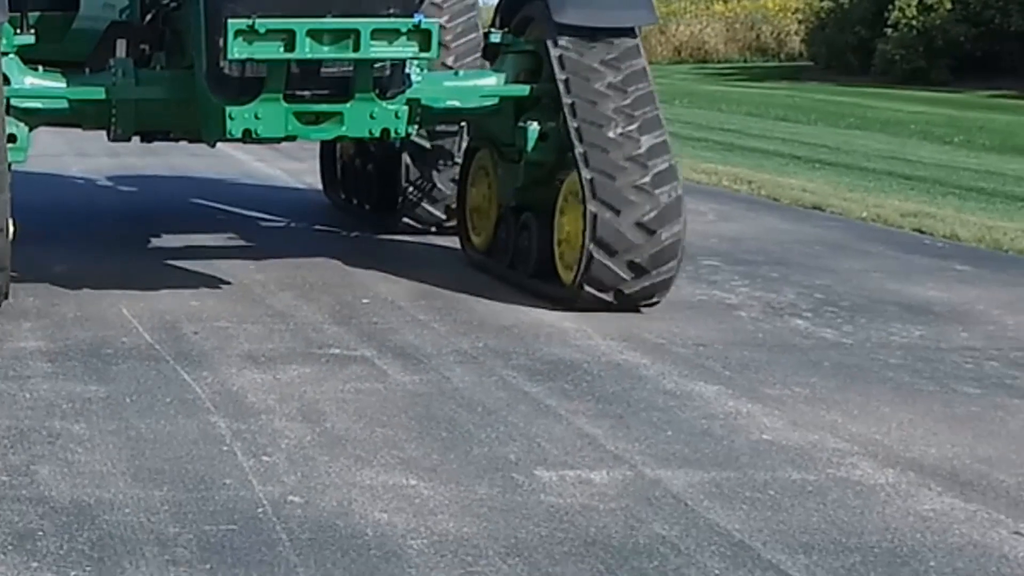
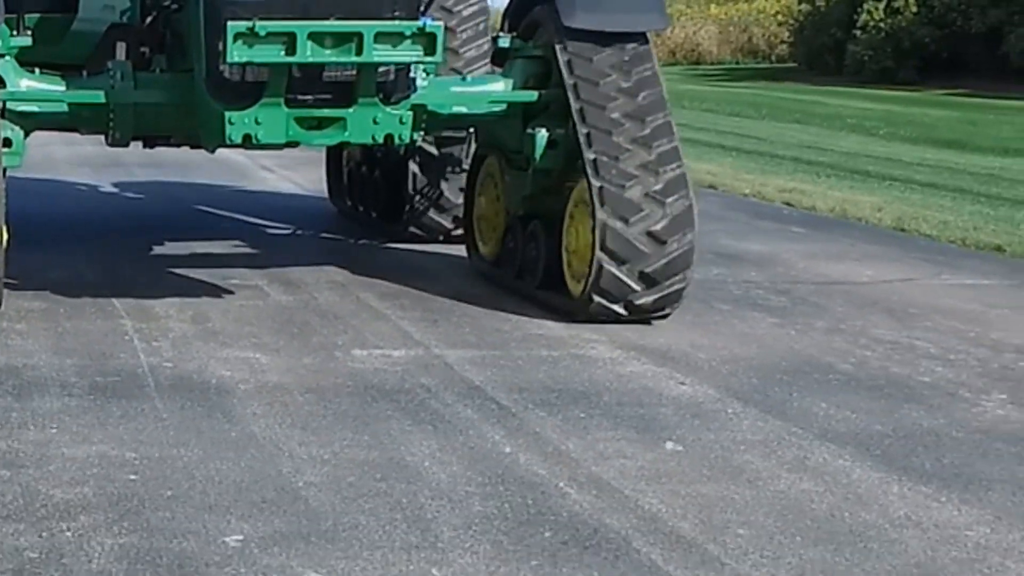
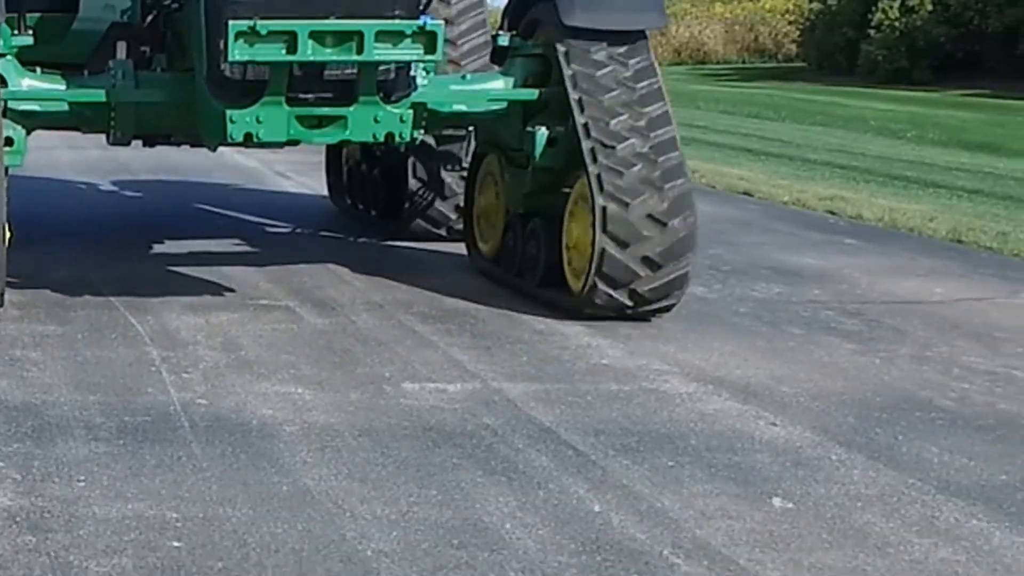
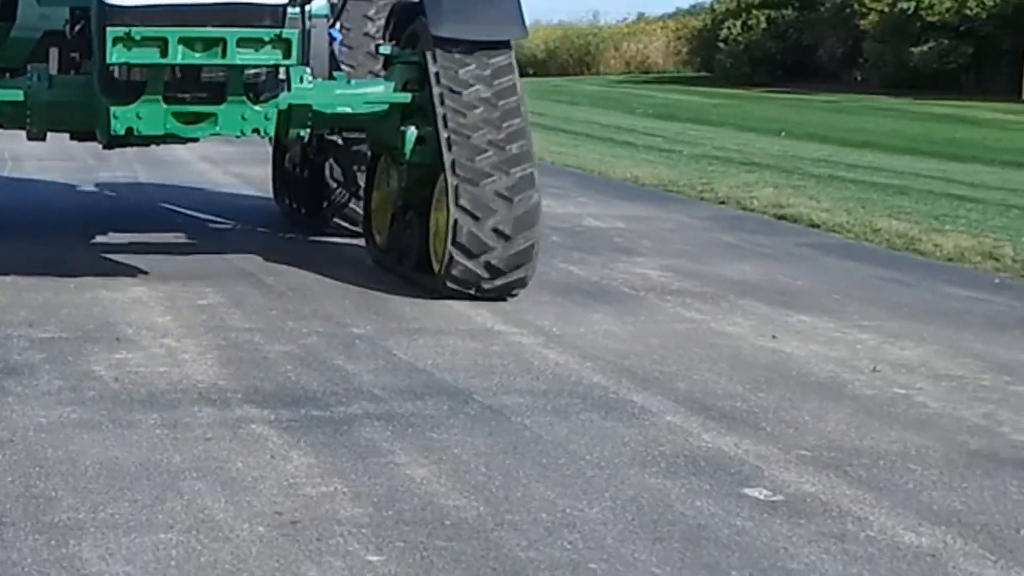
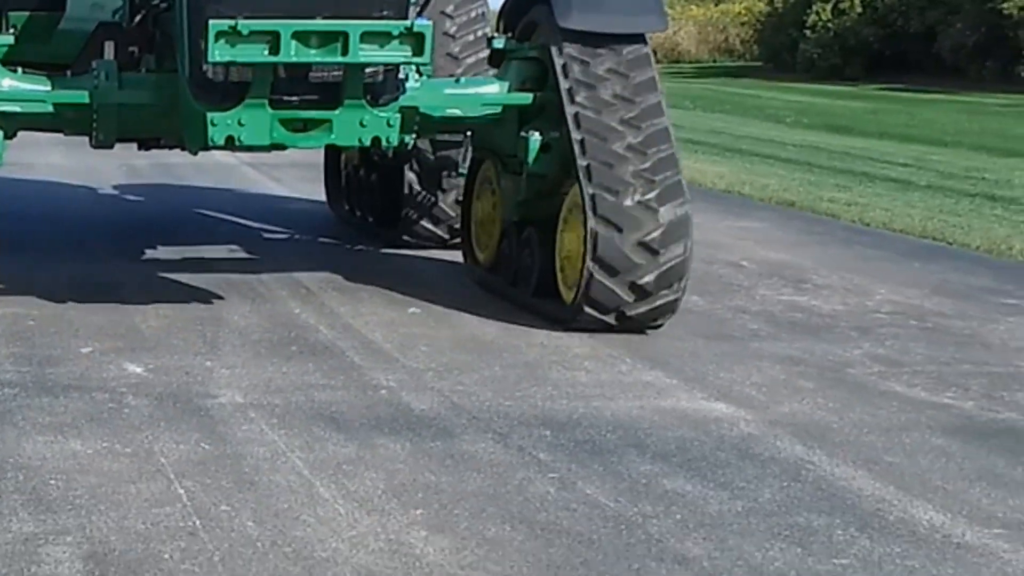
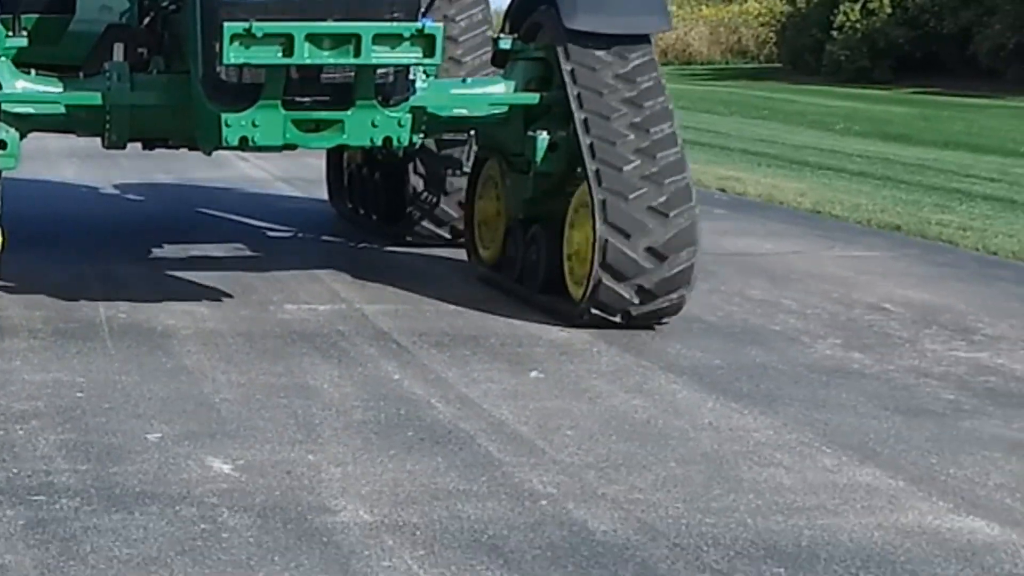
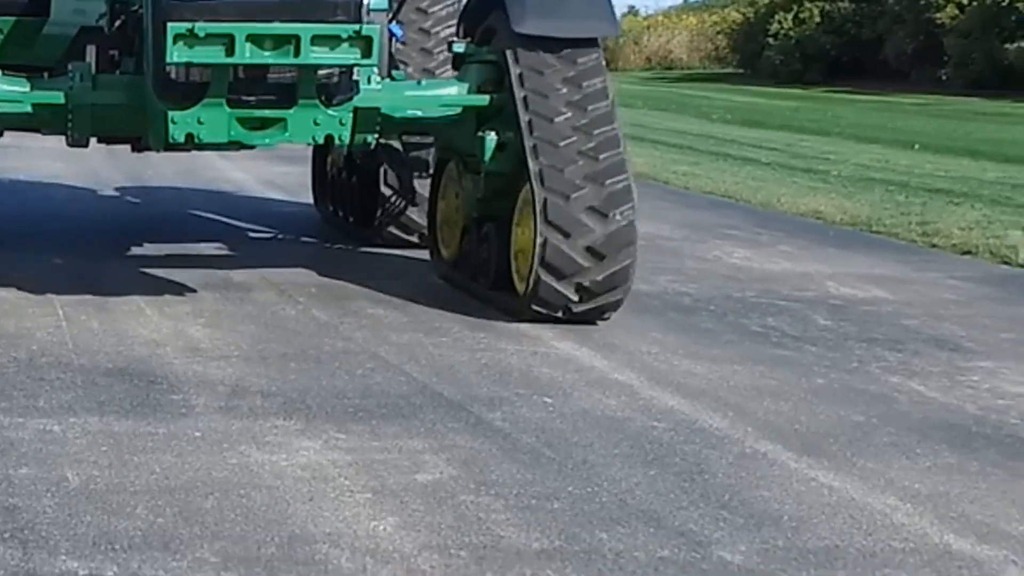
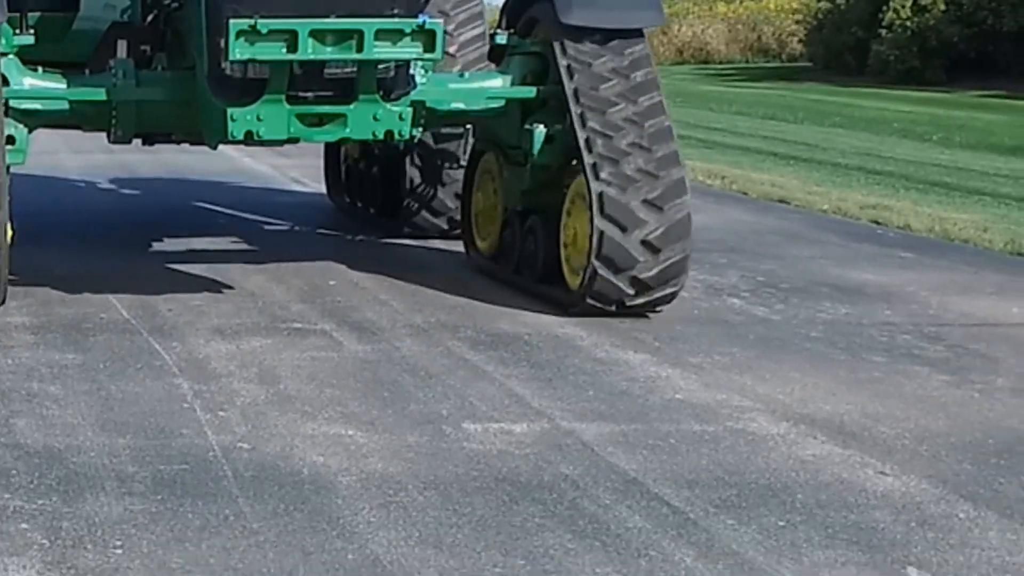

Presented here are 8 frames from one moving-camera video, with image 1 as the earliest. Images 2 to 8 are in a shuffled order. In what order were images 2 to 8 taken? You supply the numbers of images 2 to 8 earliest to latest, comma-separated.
8, 3, 2, 6, 5, 7, 4
